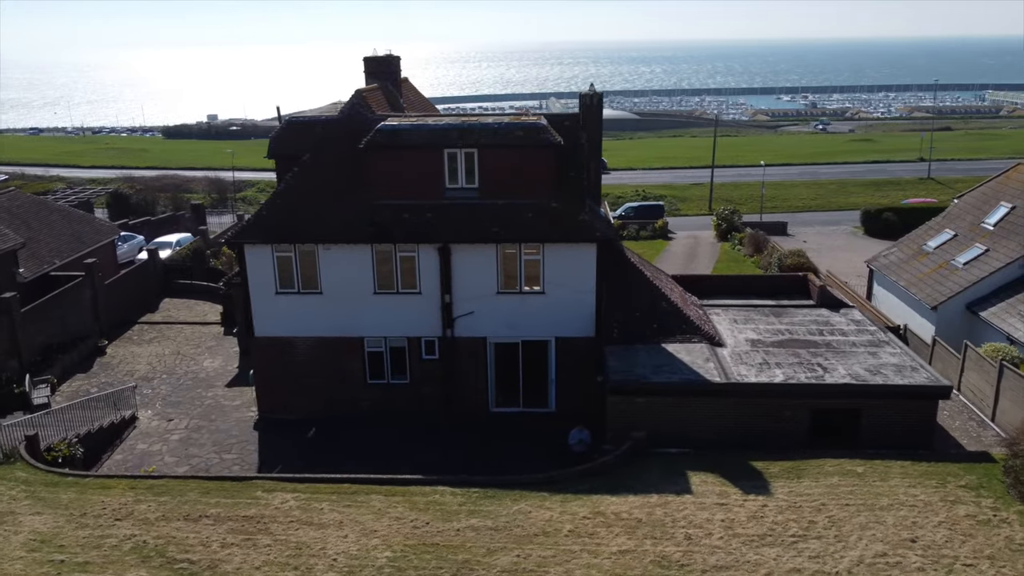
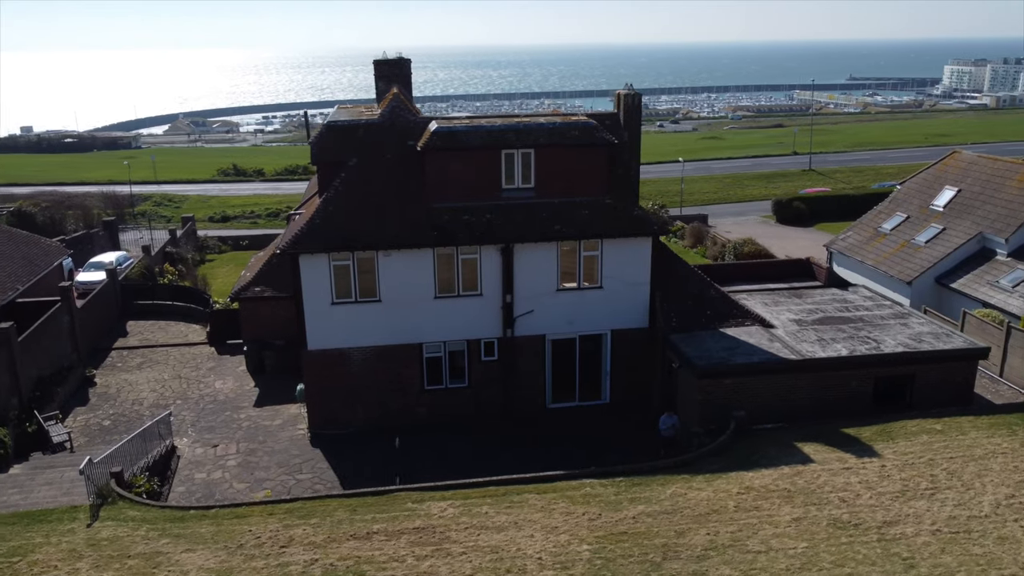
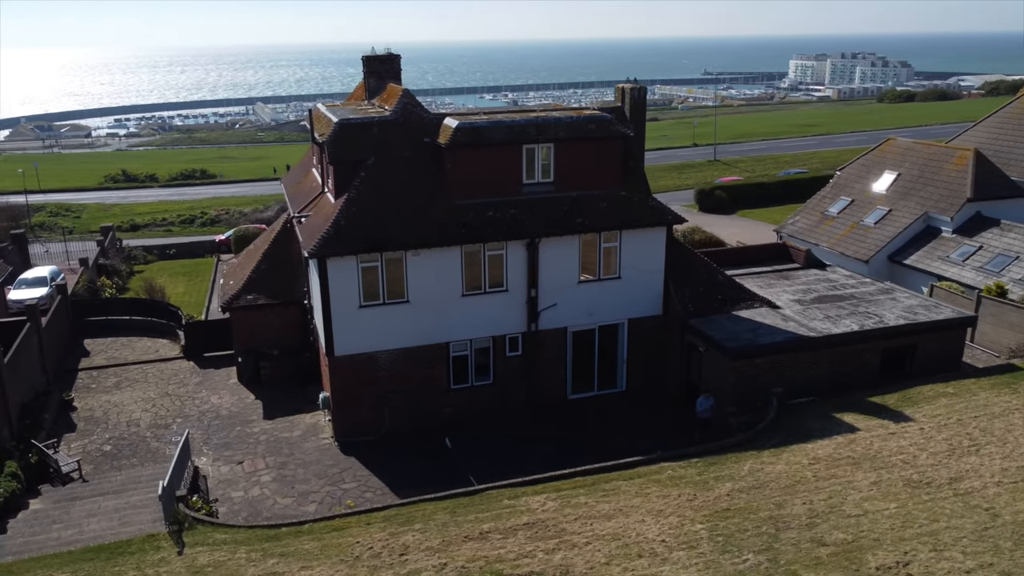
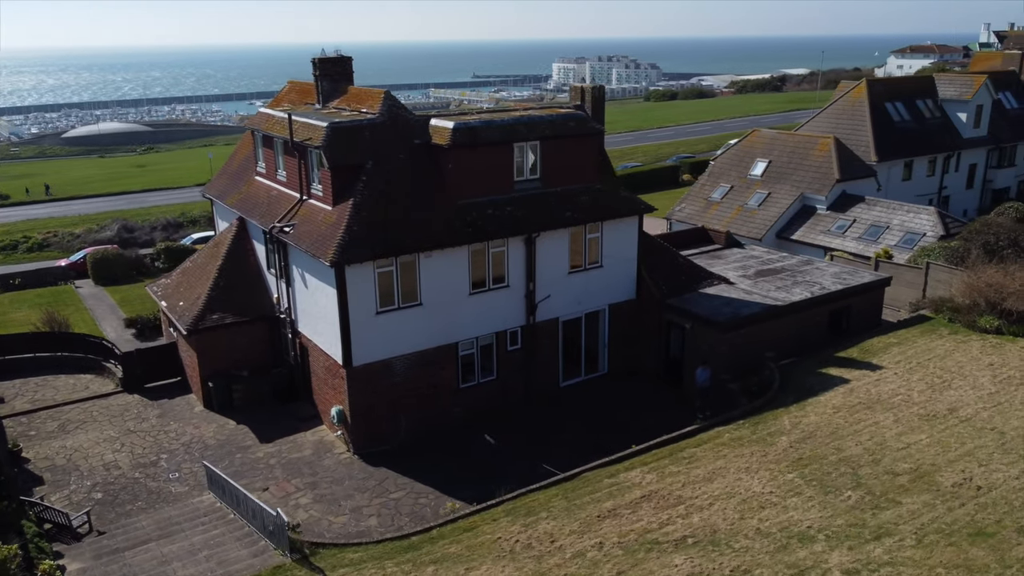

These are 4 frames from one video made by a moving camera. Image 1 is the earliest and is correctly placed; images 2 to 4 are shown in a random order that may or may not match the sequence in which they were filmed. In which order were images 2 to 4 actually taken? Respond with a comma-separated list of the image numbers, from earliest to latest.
2, 3, 4
